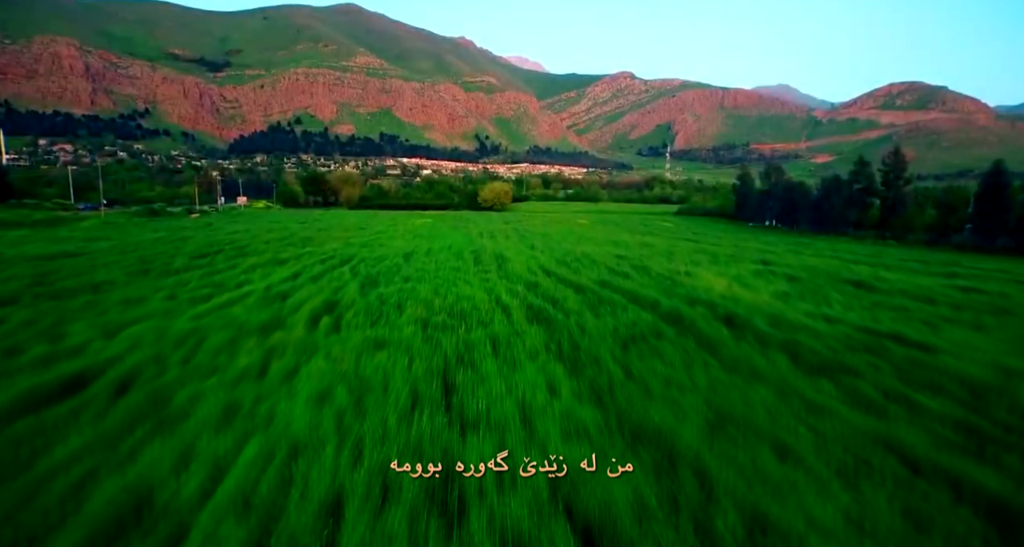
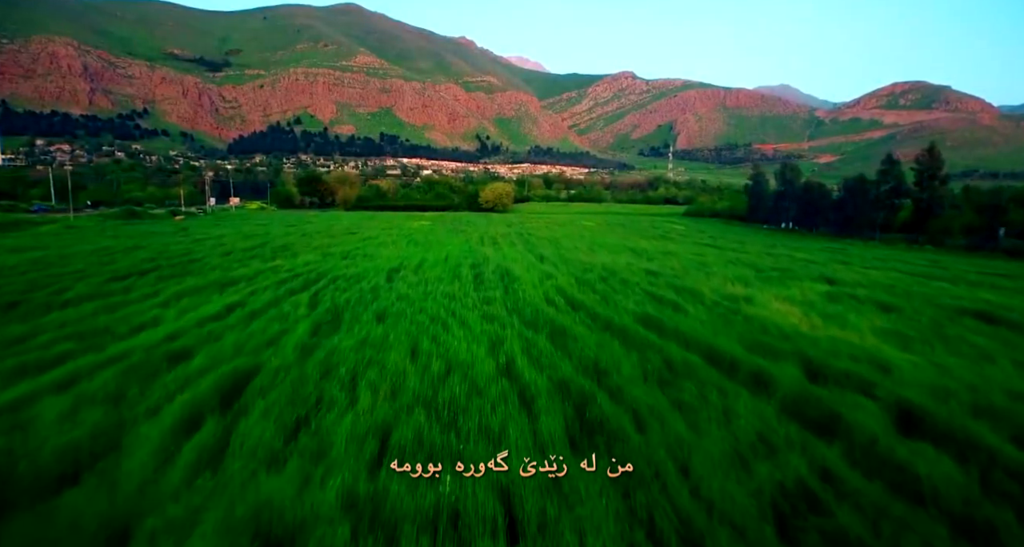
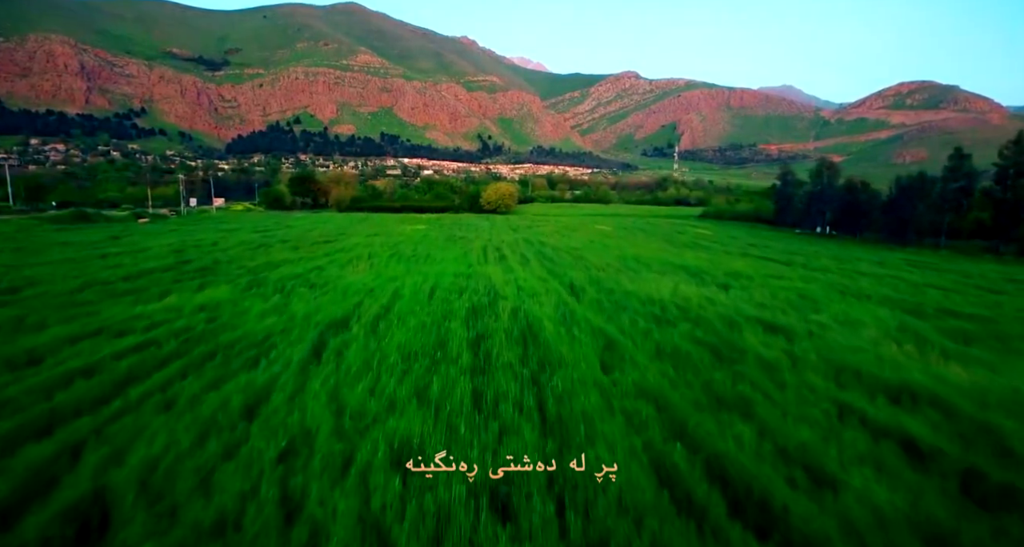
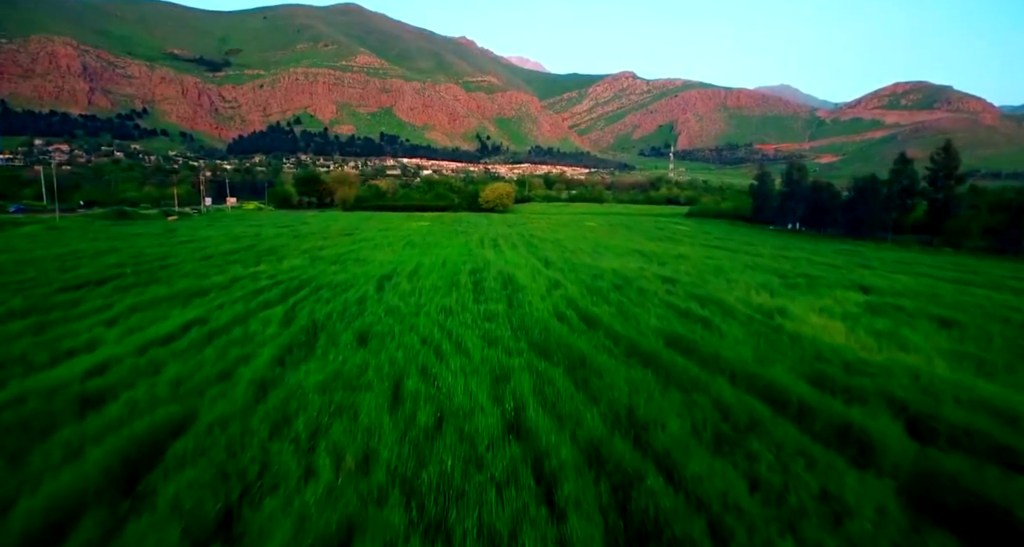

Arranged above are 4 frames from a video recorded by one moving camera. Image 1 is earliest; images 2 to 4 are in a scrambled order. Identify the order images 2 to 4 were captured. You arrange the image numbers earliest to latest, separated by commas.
2, 4, 3
